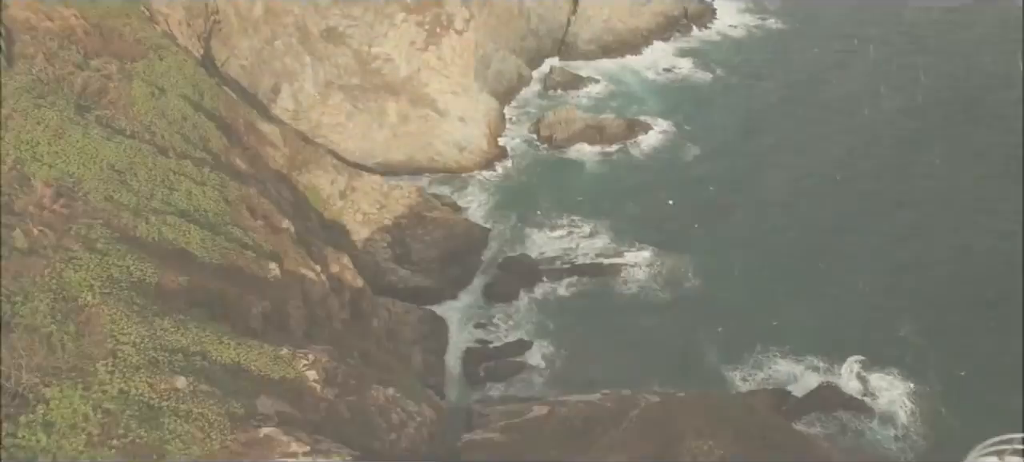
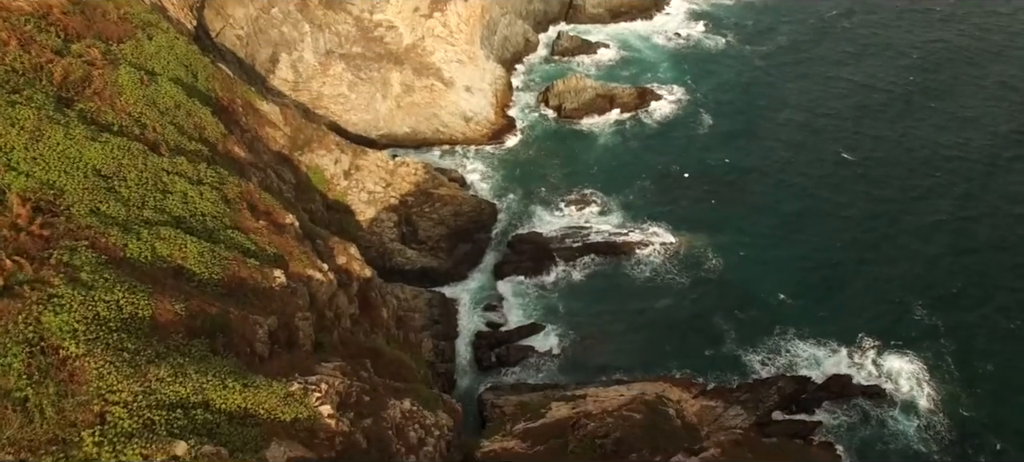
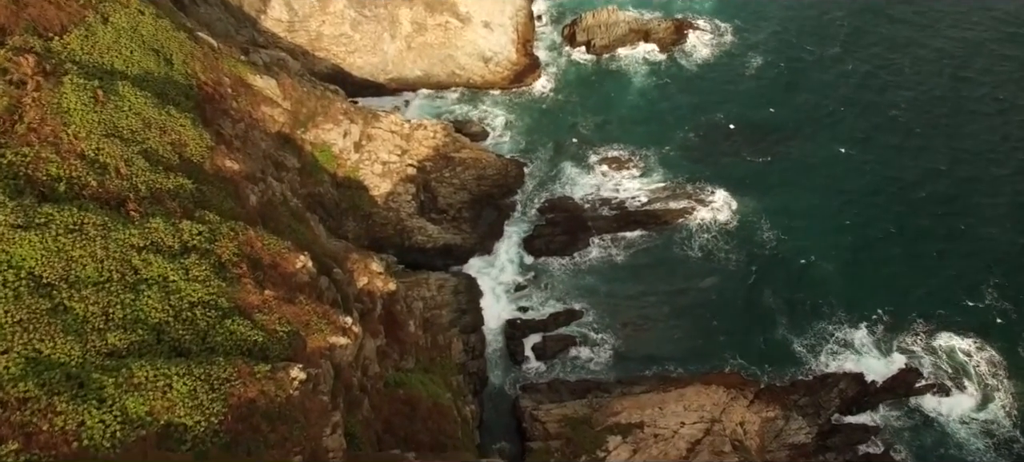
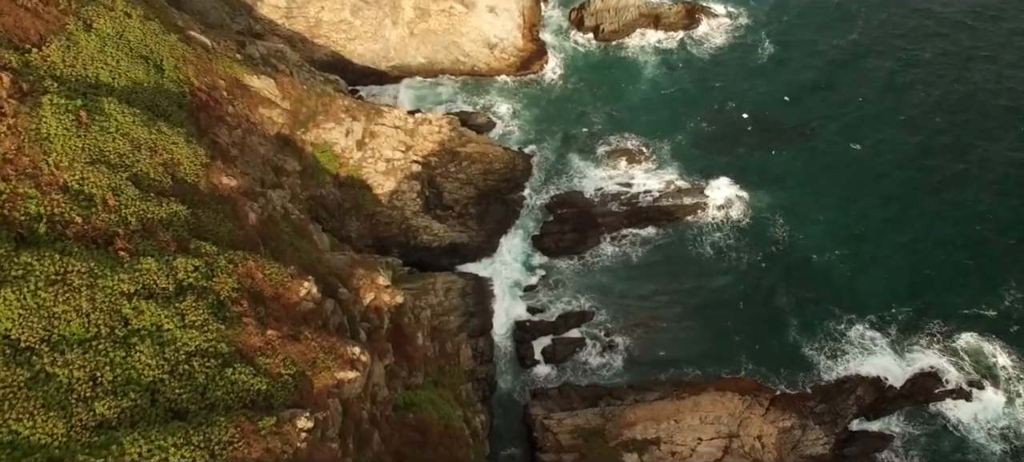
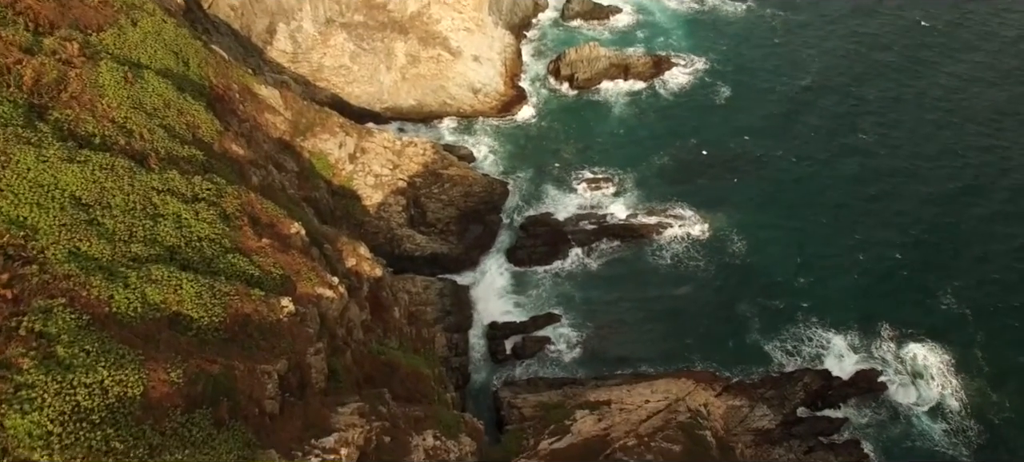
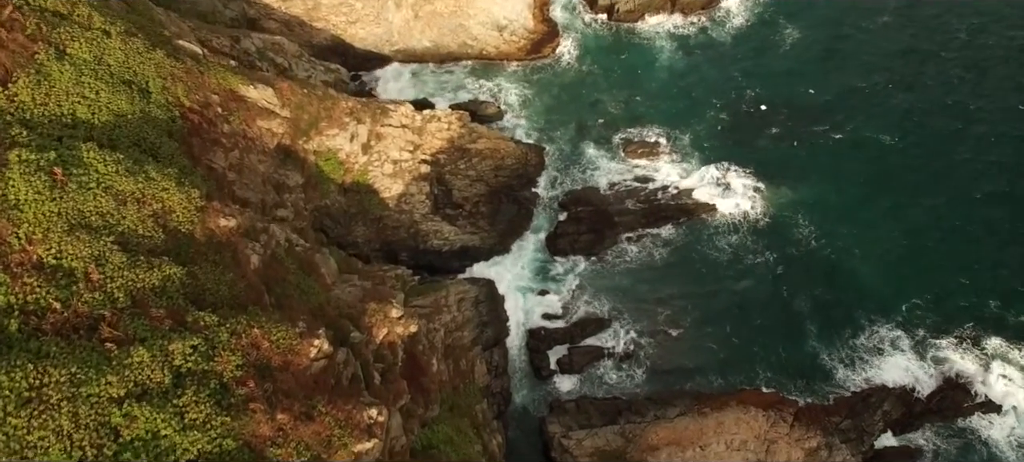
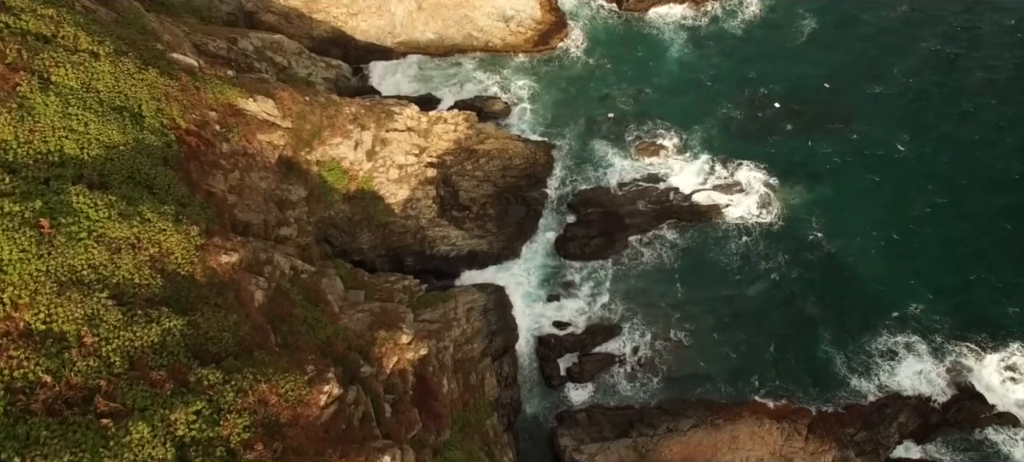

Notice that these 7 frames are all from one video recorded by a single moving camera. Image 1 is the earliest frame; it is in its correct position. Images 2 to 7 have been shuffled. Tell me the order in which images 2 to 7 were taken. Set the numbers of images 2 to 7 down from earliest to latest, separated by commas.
2, 5, 3, 4, 6, 7
